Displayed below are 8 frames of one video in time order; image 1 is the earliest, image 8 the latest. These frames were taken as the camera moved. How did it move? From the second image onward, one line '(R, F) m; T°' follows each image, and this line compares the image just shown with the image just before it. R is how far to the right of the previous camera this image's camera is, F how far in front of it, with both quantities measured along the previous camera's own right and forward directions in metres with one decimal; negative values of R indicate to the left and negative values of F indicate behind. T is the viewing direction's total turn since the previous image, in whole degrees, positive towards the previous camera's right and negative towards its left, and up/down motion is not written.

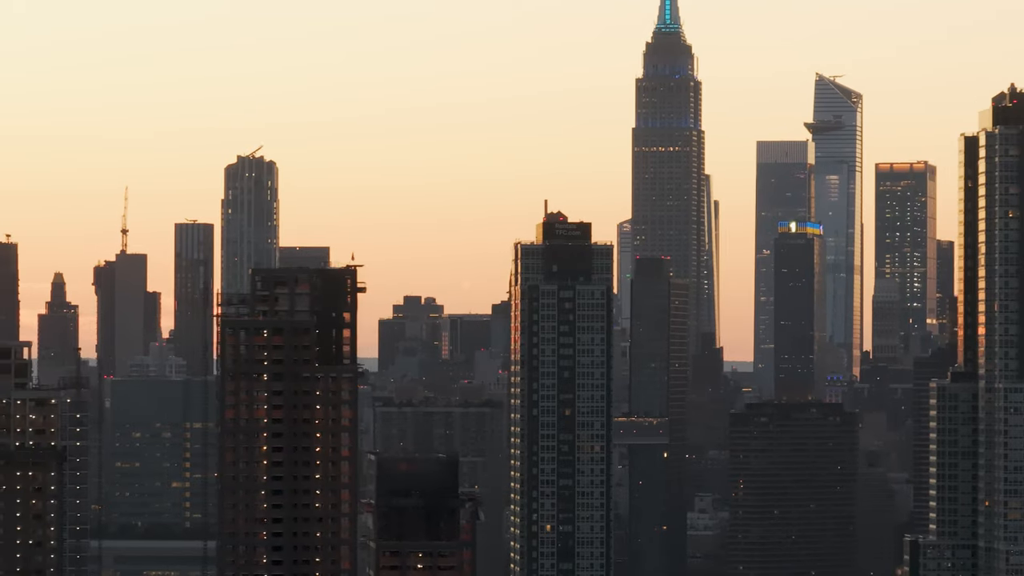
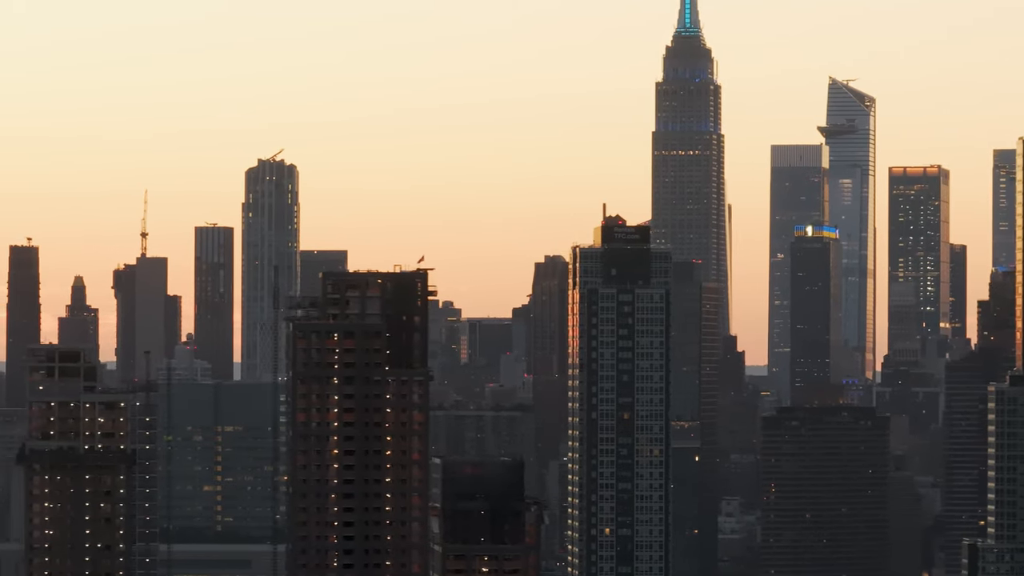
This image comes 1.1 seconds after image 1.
(-2.1, 0.0) m; 0°
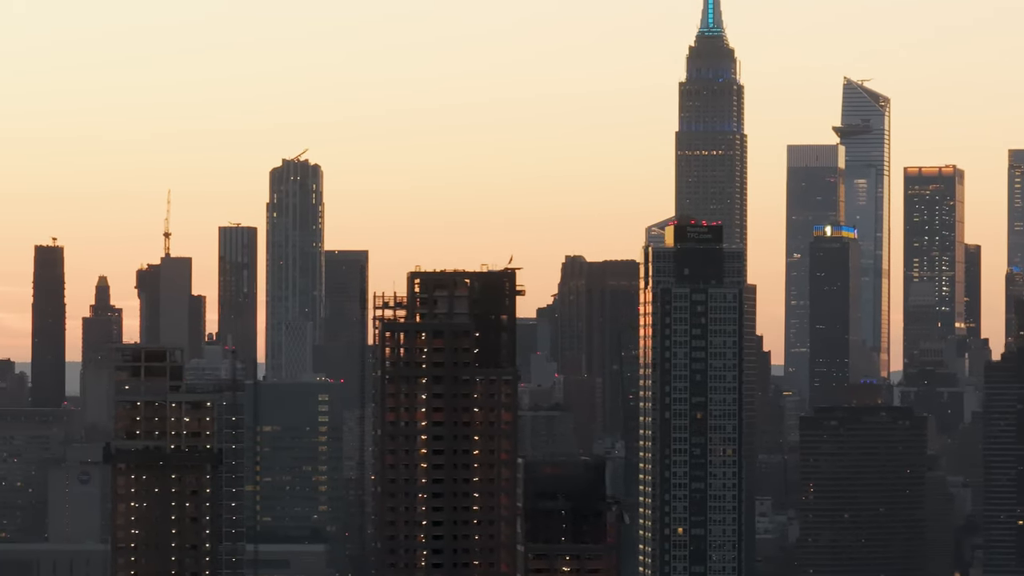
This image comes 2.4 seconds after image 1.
(-2.7, 0.0) m; 0°
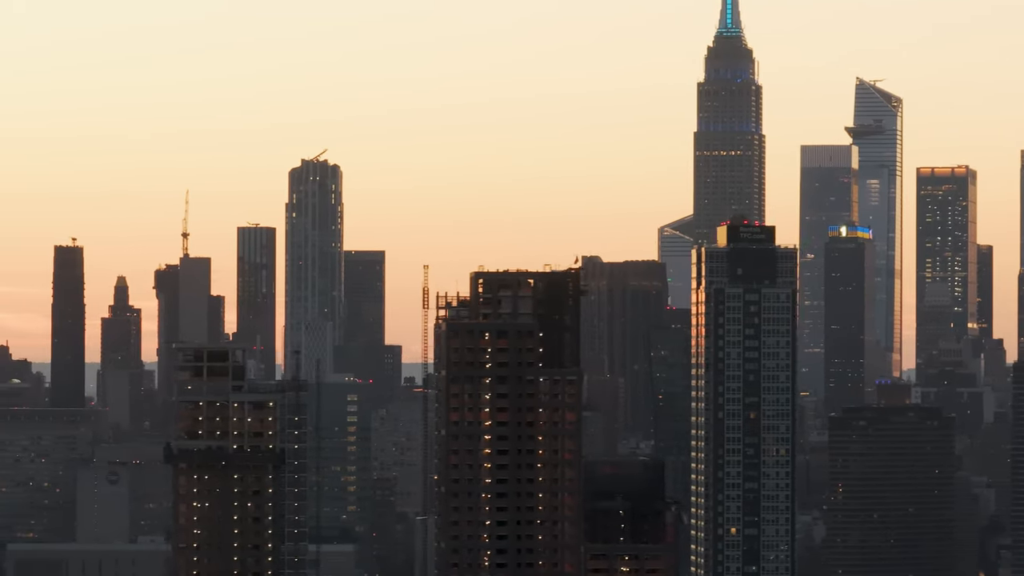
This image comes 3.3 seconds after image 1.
(-1.9, 0.0) m; 0°
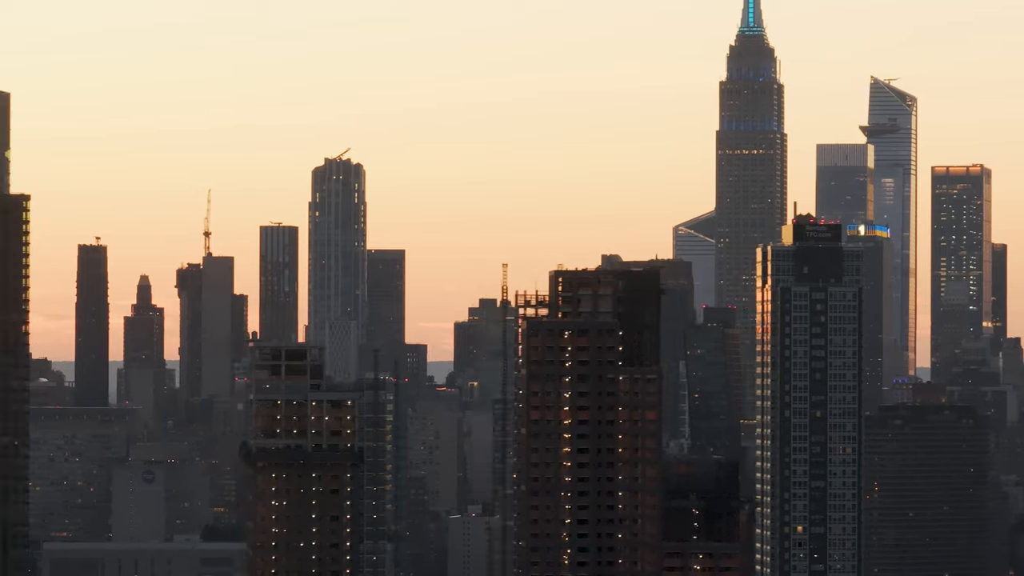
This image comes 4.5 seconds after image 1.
(-2.4, 0.0) m; 0°
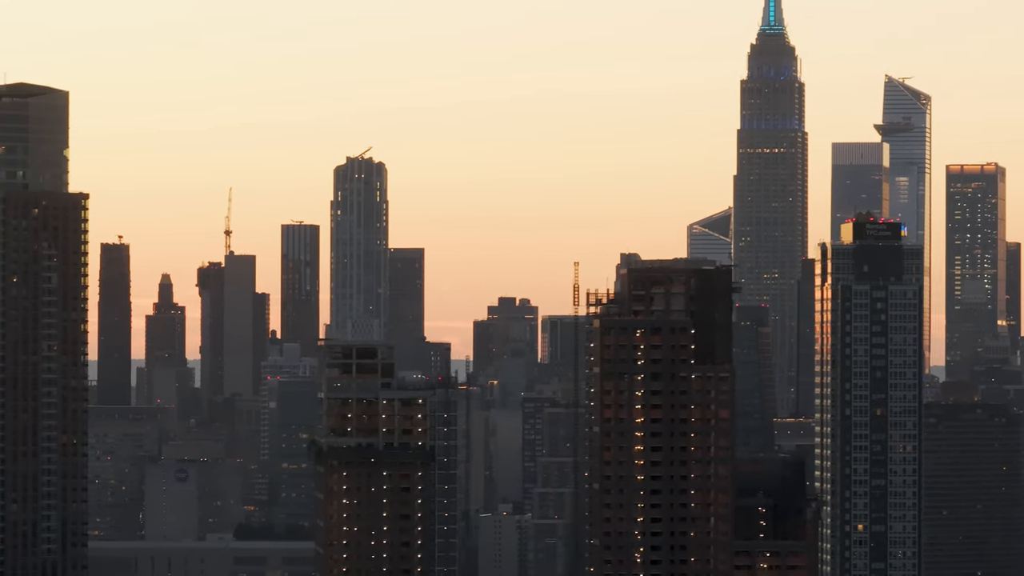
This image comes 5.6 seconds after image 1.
(-2.1, 0.0) m; 0°
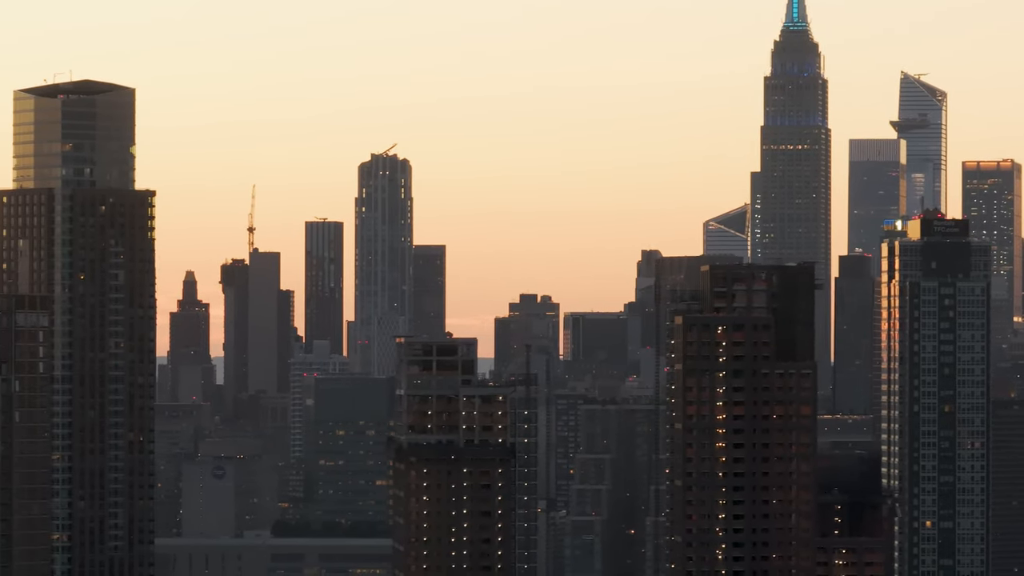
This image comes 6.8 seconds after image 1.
(-2.4, 0.0) m; 0°
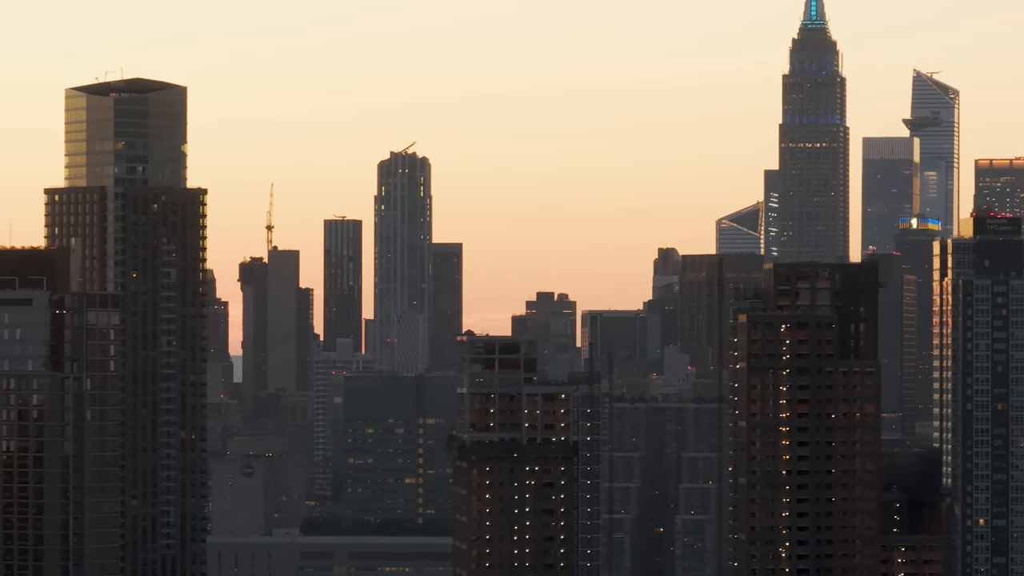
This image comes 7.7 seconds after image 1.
(-1.9, 0.0) m; 0°
